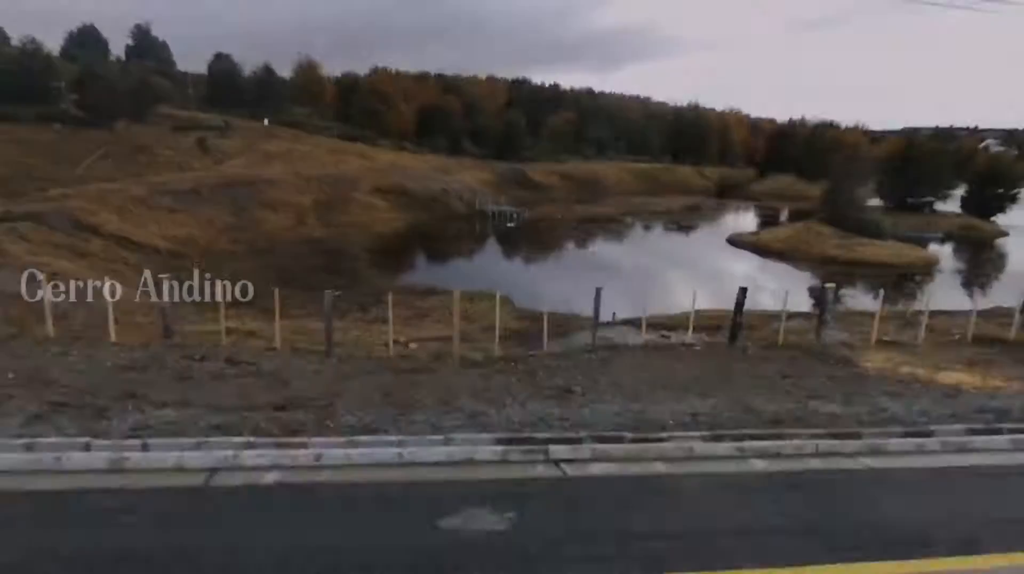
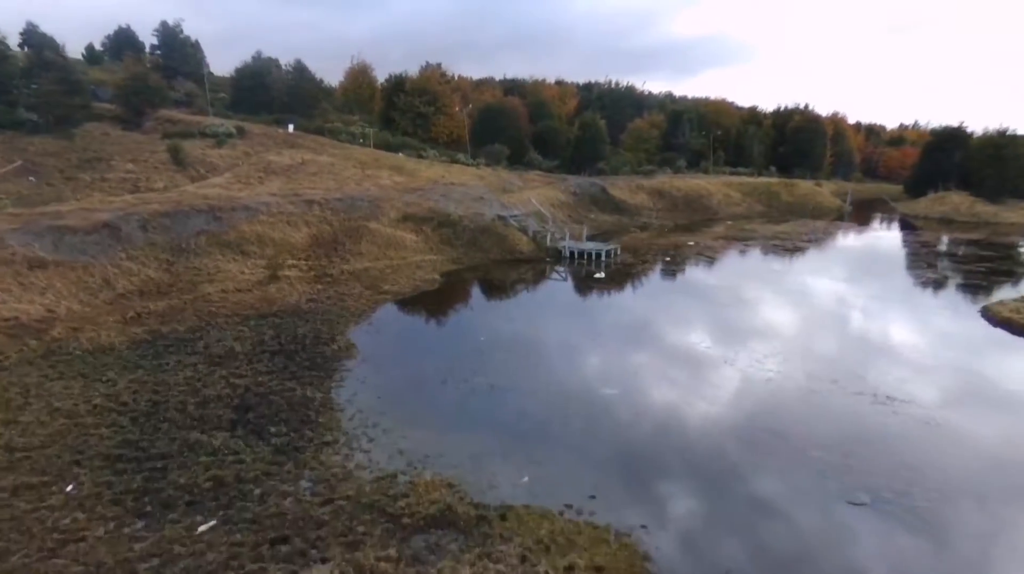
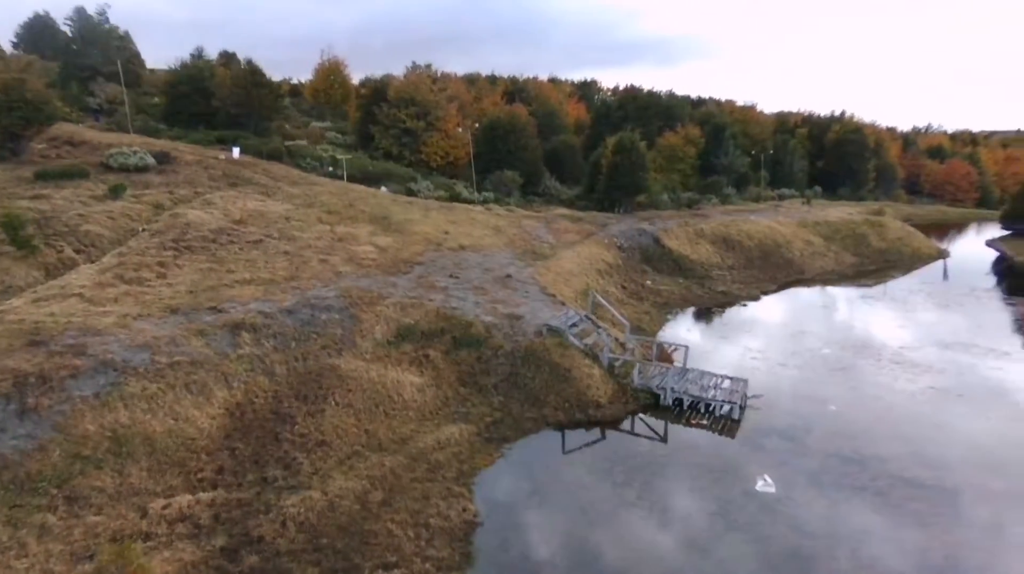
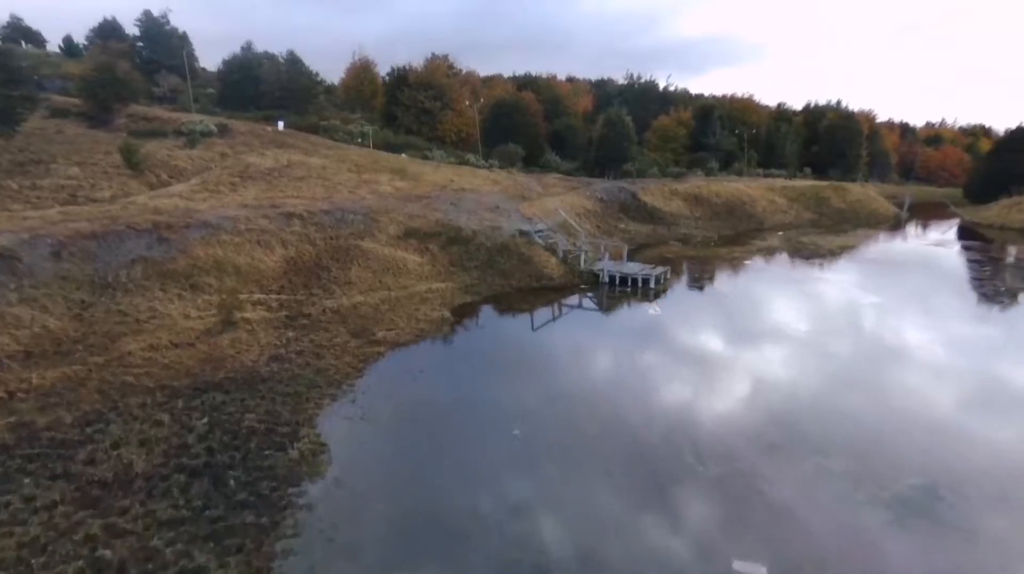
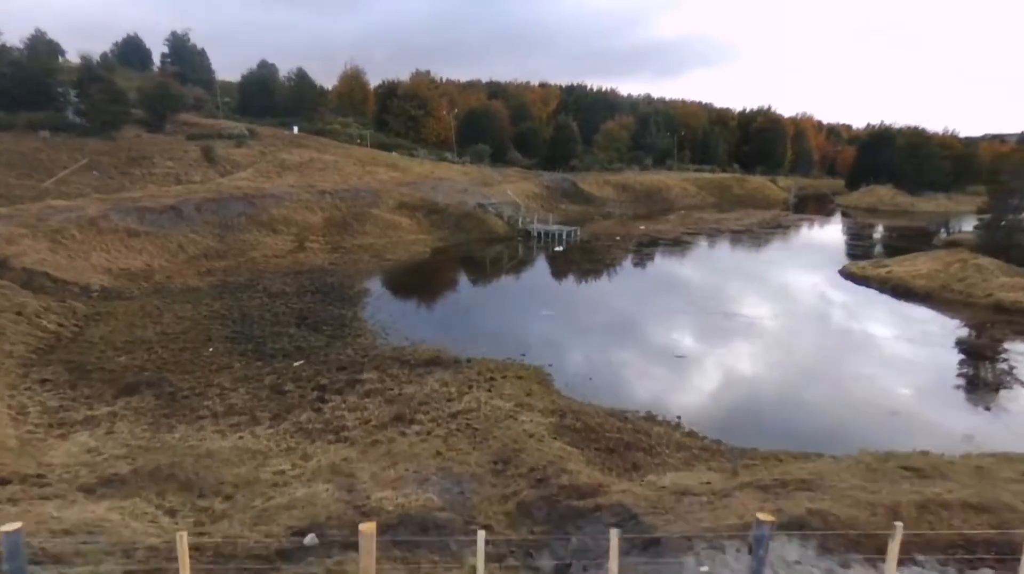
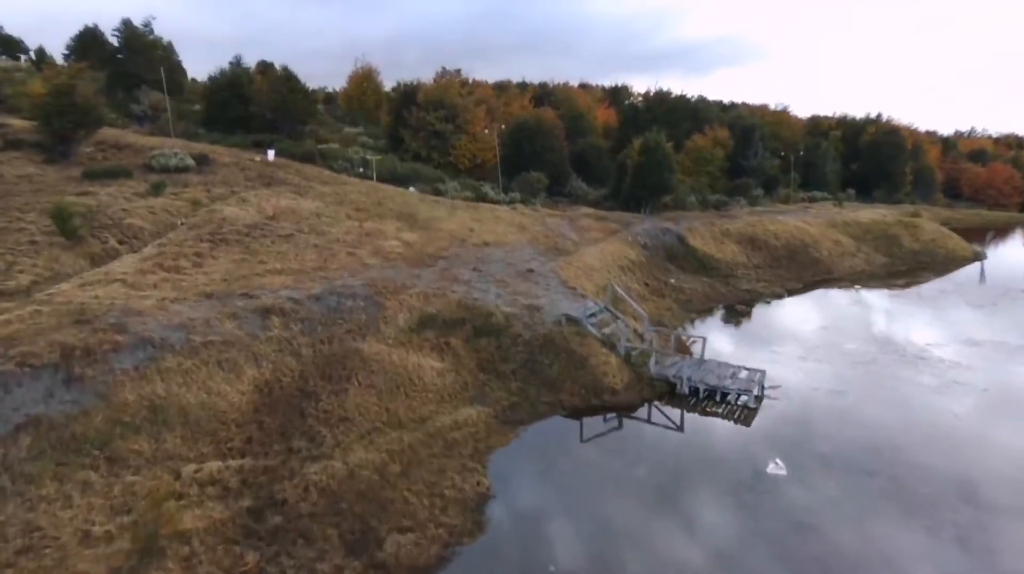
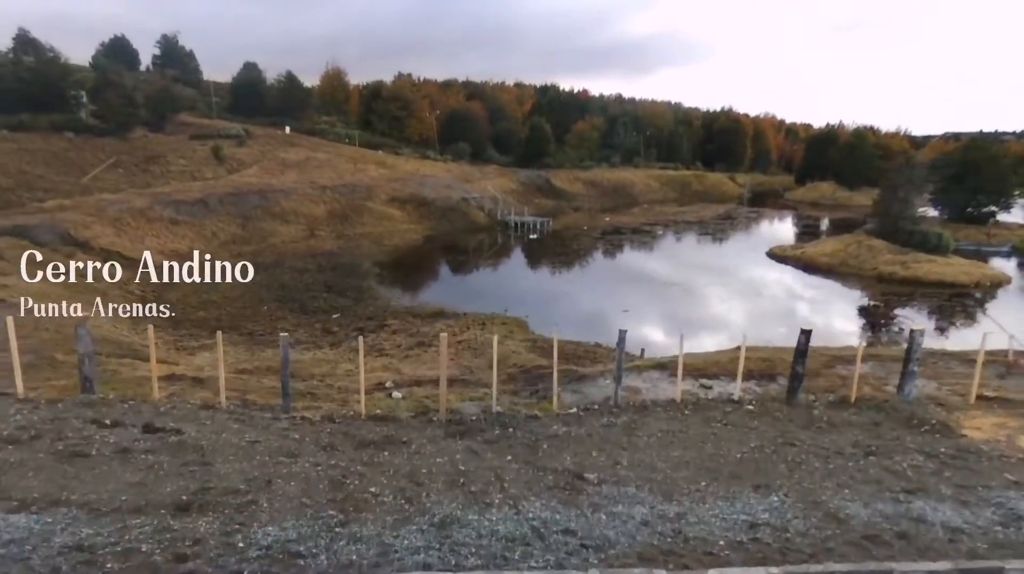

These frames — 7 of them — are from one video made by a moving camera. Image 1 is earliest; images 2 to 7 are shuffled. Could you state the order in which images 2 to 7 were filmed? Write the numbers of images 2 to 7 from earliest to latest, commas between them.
7, 5, 2, 4, 6, 3
